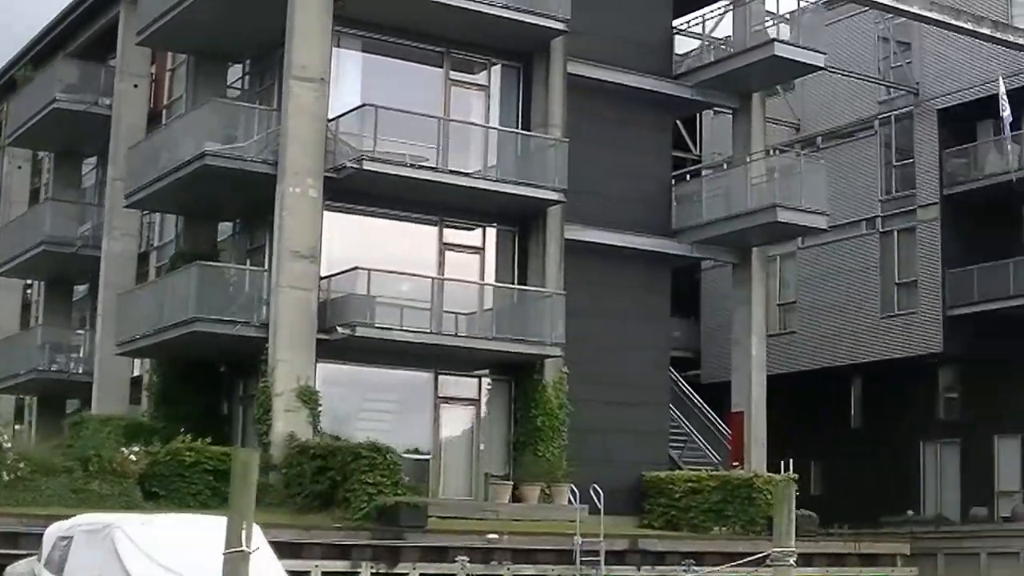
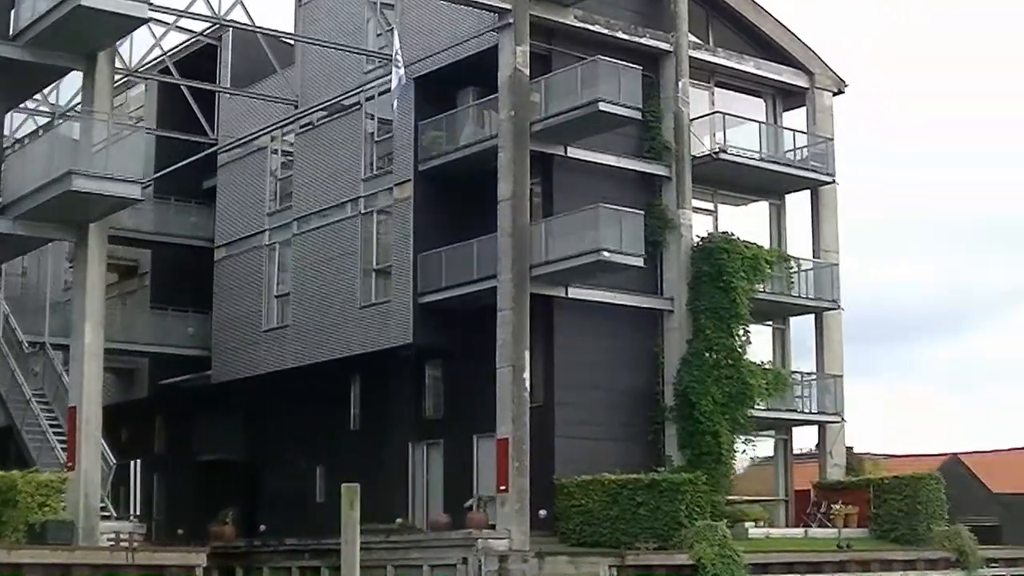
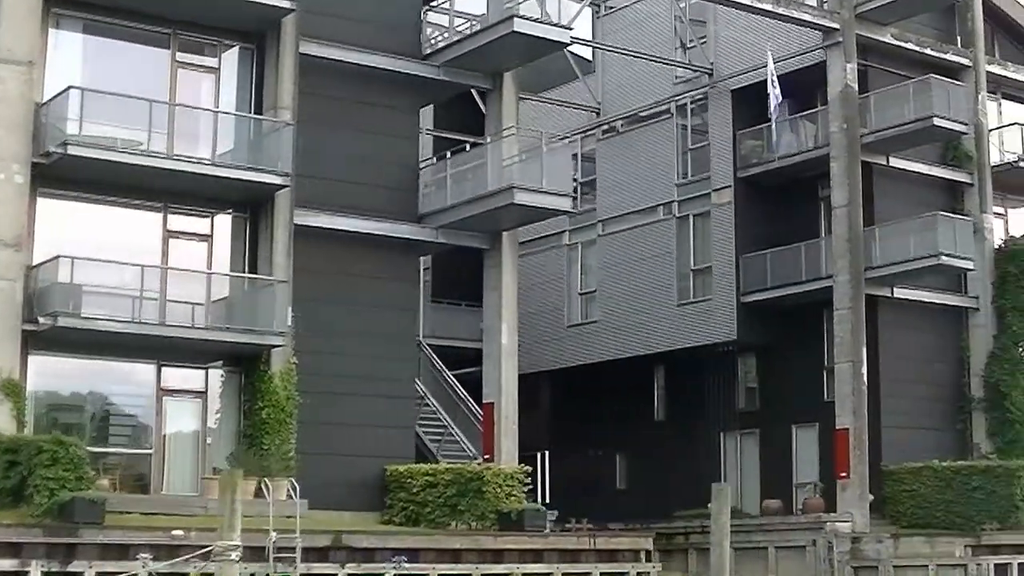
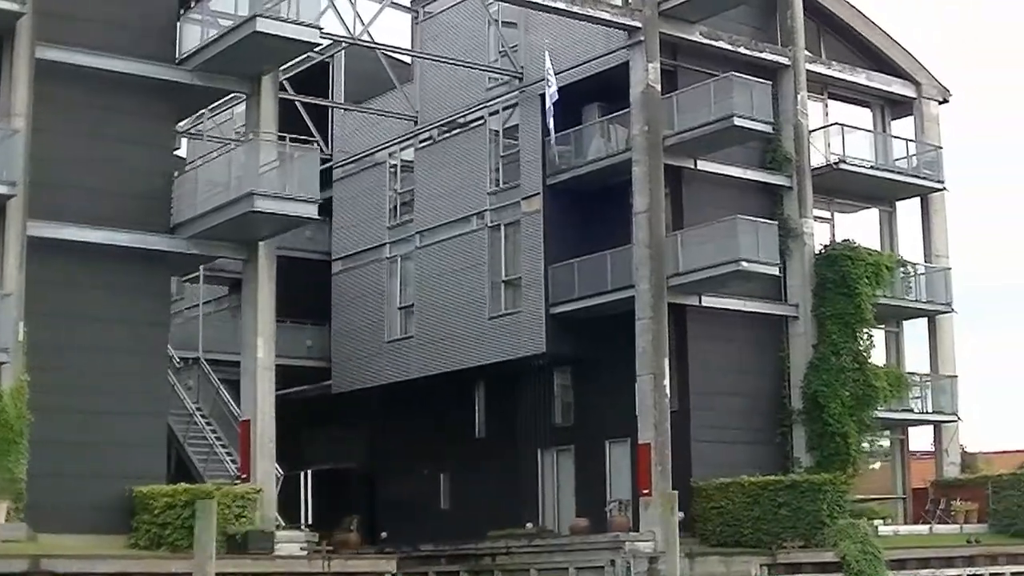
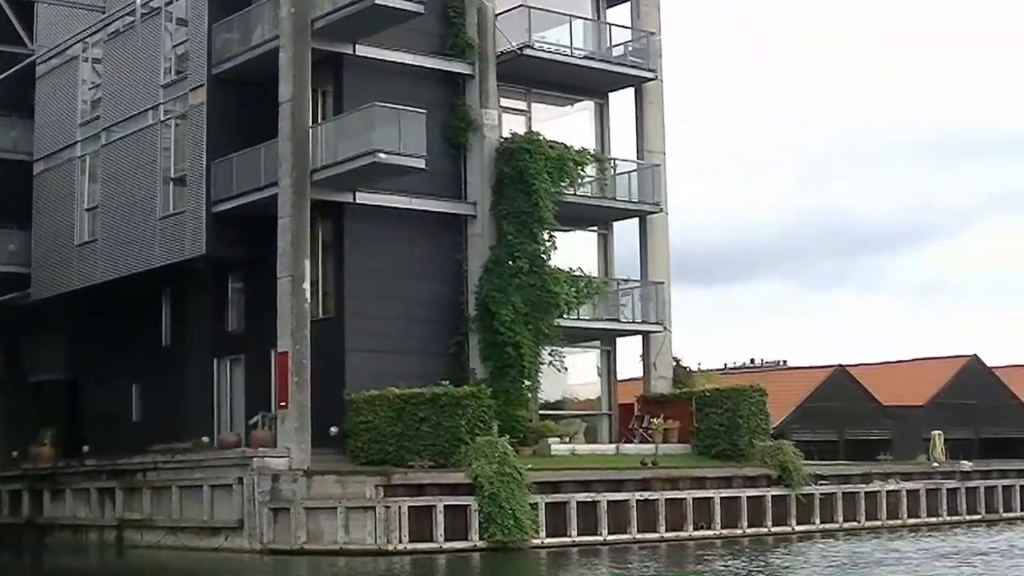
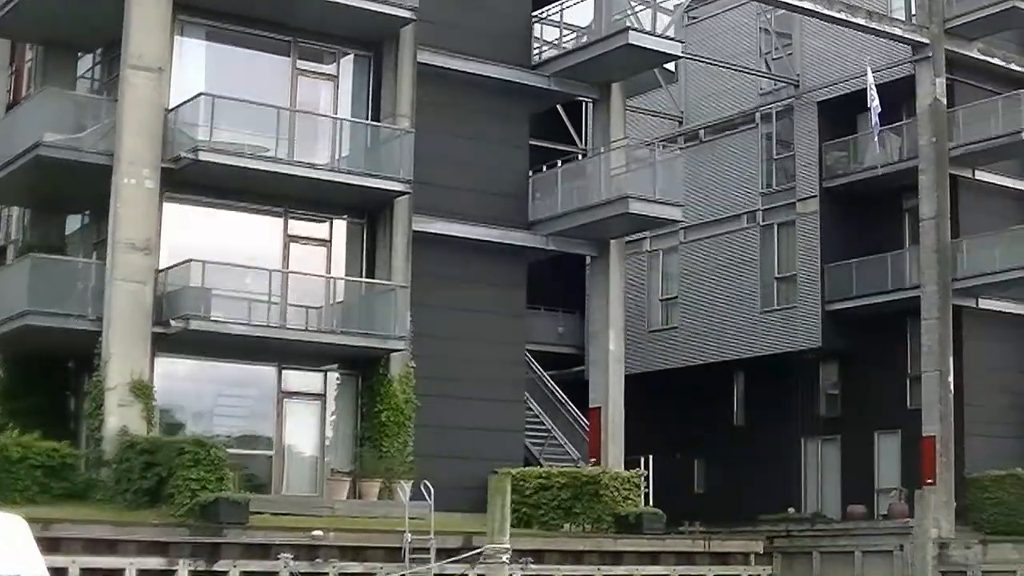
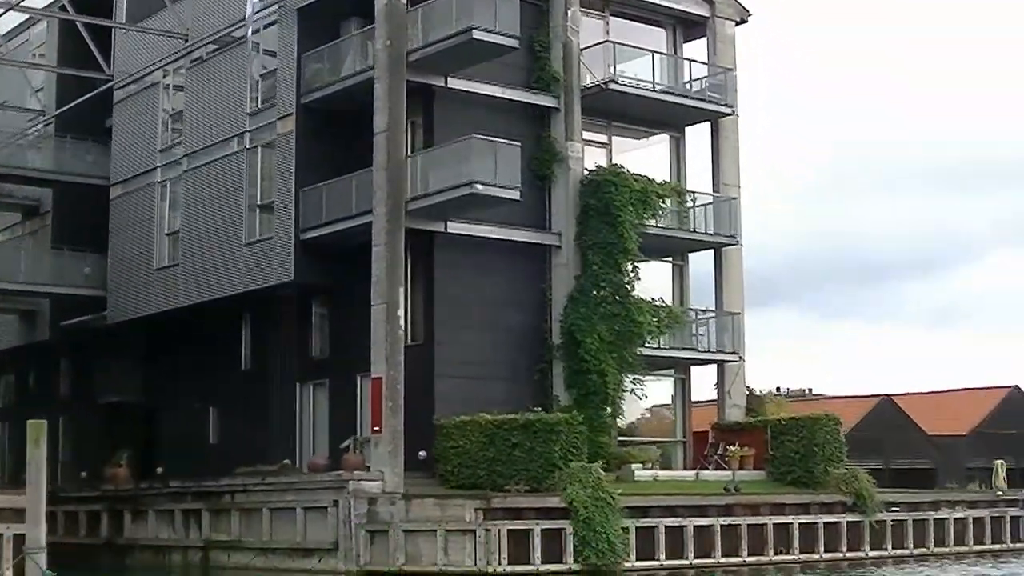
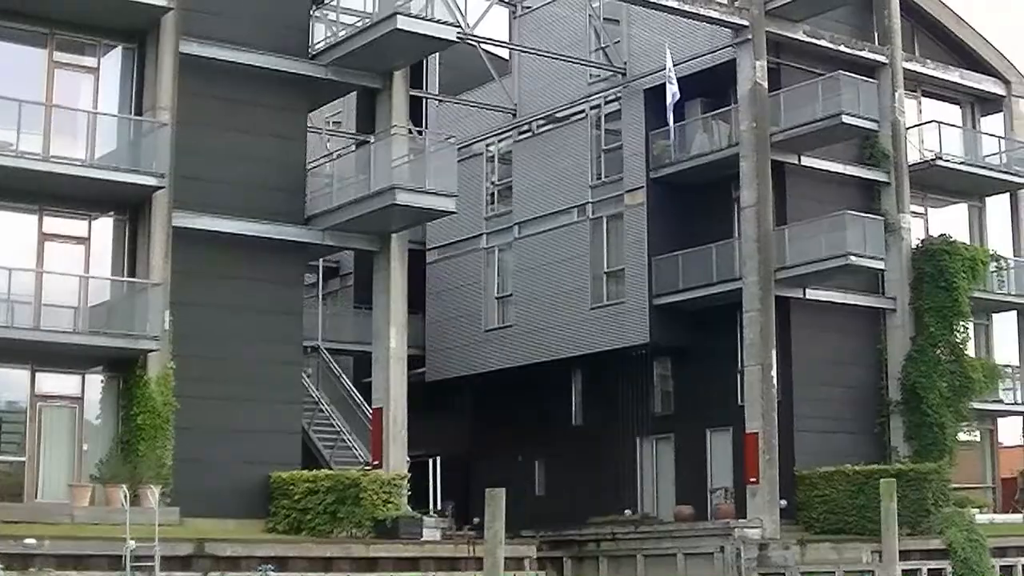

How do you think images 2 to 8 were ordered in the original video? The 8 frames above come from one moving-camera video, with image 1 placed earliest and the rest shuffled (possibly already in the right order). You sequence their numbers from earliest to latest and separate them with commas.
6, 3, 8, 4, 2, 7, 5
